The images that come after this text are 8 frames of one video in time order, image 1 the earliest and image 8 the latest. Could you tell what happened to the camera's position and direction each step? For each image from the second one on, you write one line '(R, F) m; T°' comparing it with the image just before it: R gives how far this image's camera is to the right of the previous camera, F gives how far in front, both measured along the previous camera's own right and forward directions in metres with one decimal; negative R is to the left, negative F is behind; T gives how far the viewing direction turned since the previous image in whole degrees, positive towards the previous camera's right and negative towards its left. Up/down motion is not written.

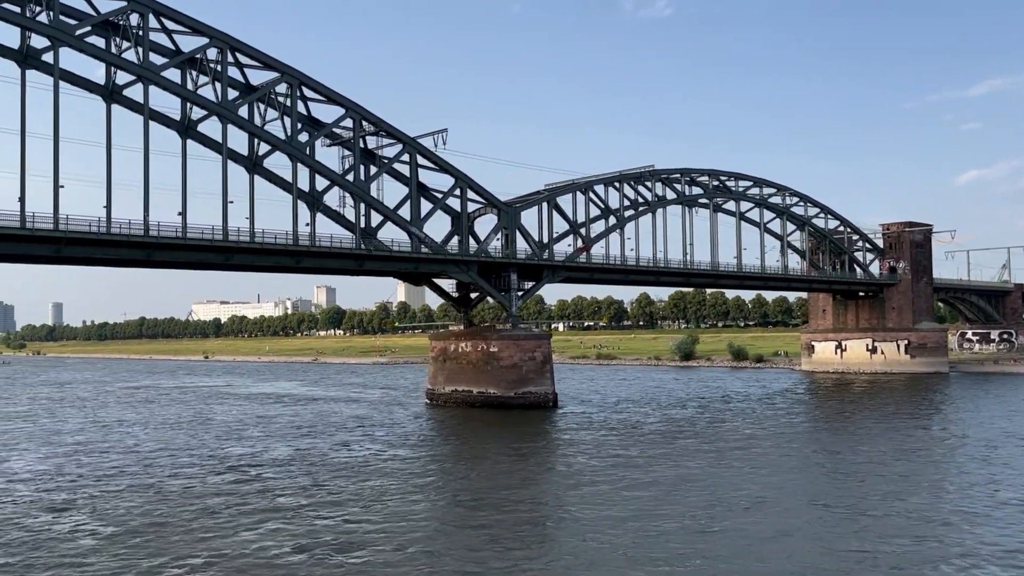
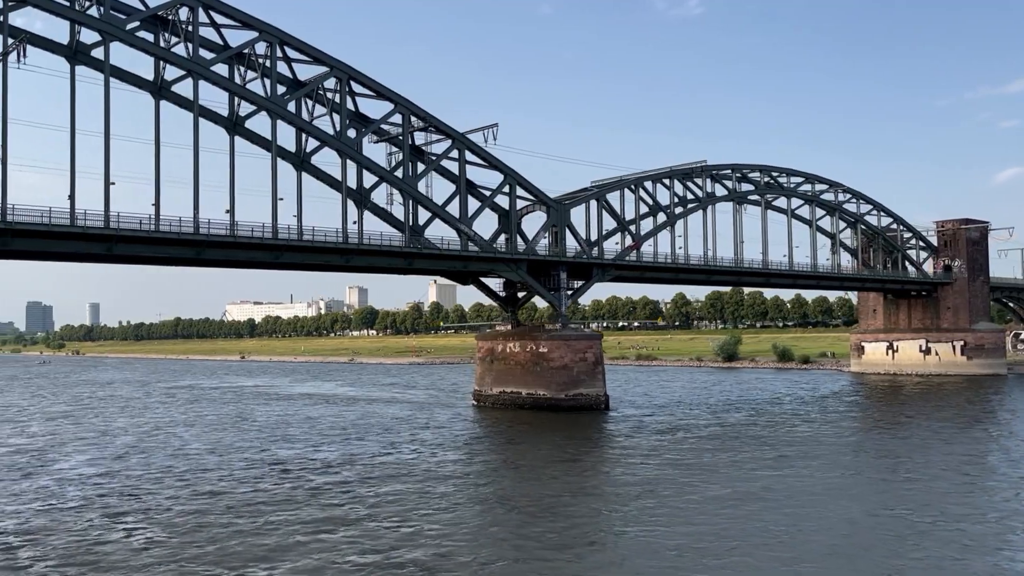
(-1.0, +1.0) m; -2°
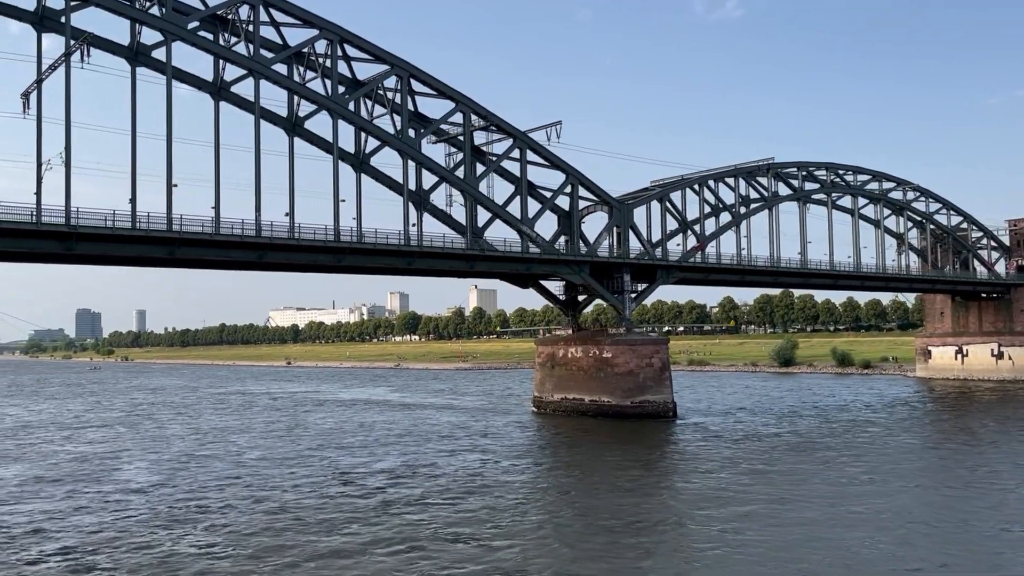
(-1.1, +1.2) m; -3°
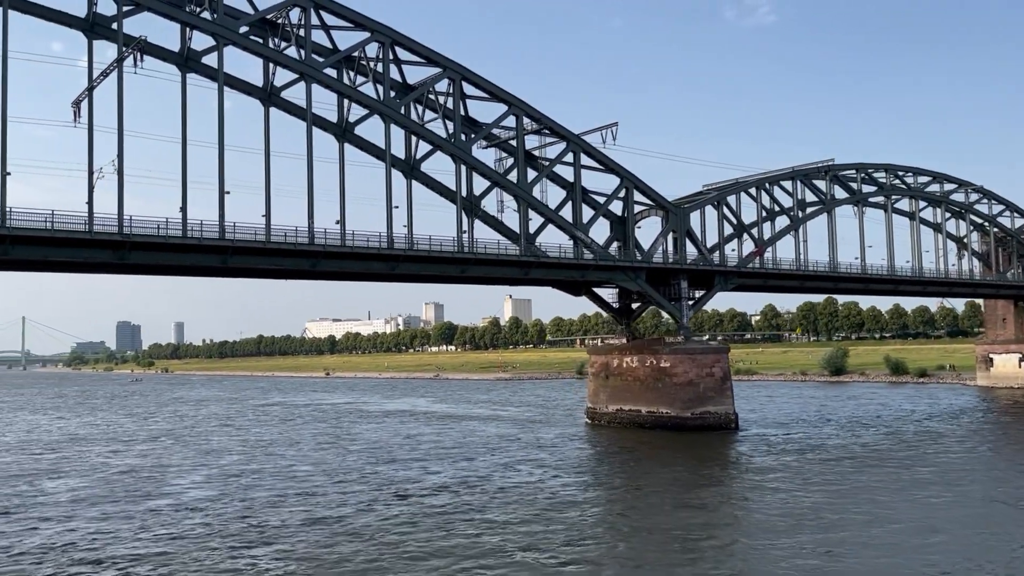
(-0.9, +1.1) m; -2°
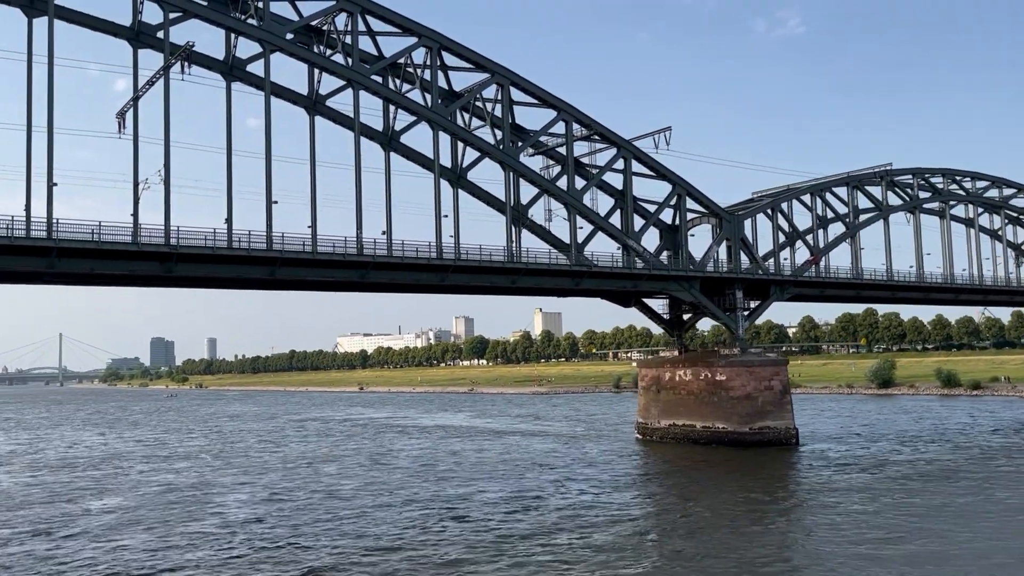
(-0.9, +1.1) m; -2°
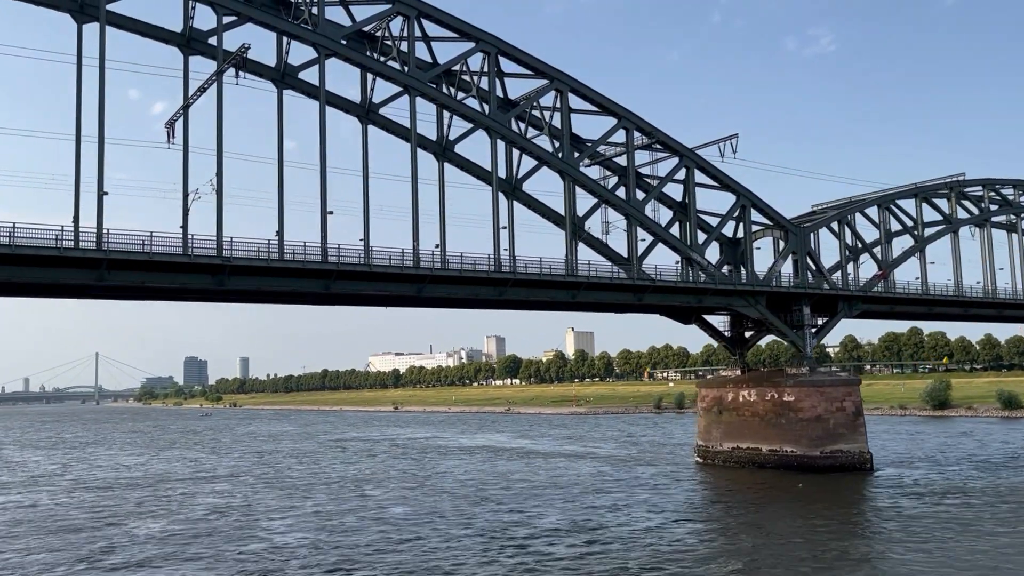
(-1.1, +1.5) m; -2°
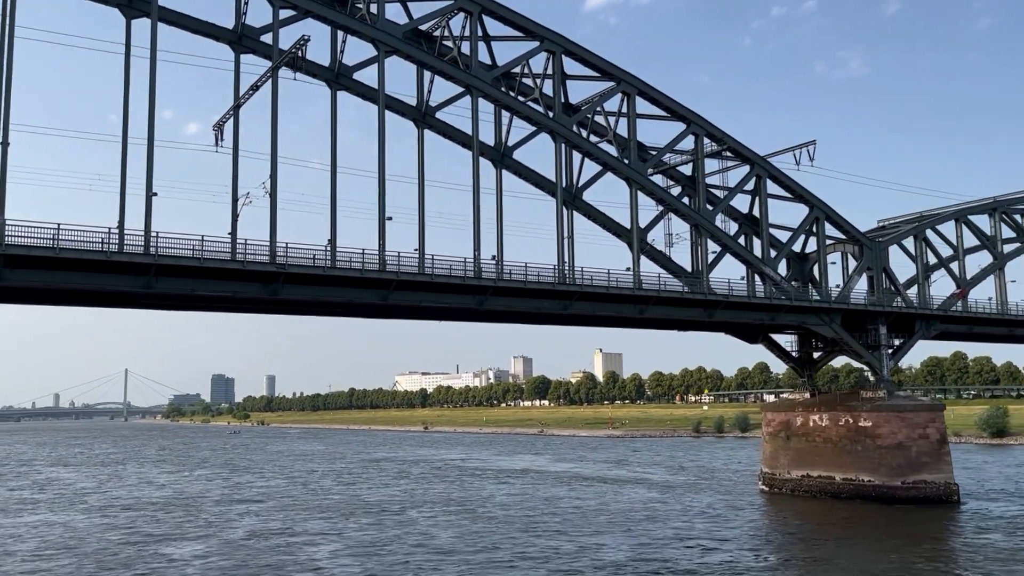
(-1.3, +1.8) m; -2°
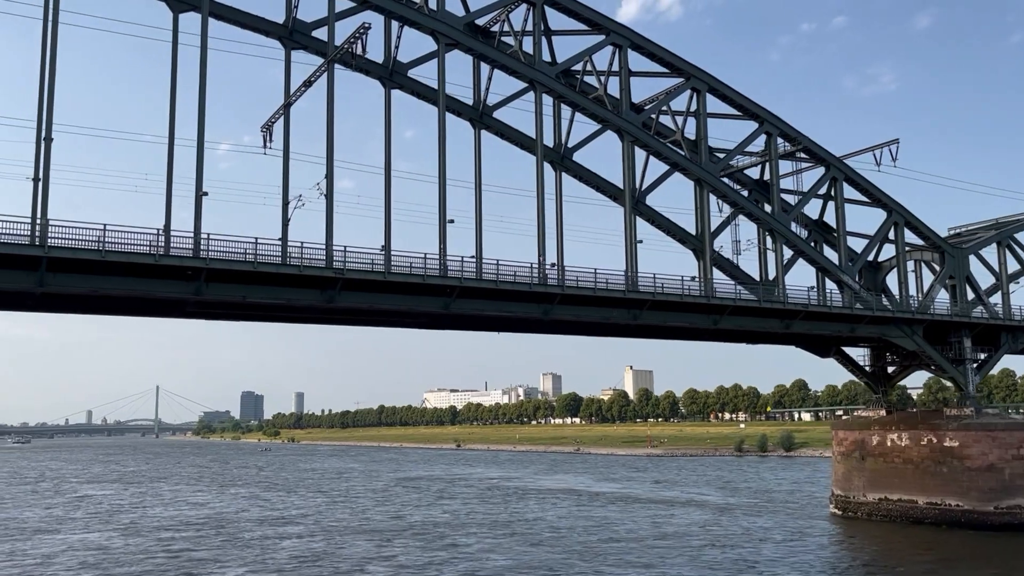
(-1.1, +1.7) m; -2°
